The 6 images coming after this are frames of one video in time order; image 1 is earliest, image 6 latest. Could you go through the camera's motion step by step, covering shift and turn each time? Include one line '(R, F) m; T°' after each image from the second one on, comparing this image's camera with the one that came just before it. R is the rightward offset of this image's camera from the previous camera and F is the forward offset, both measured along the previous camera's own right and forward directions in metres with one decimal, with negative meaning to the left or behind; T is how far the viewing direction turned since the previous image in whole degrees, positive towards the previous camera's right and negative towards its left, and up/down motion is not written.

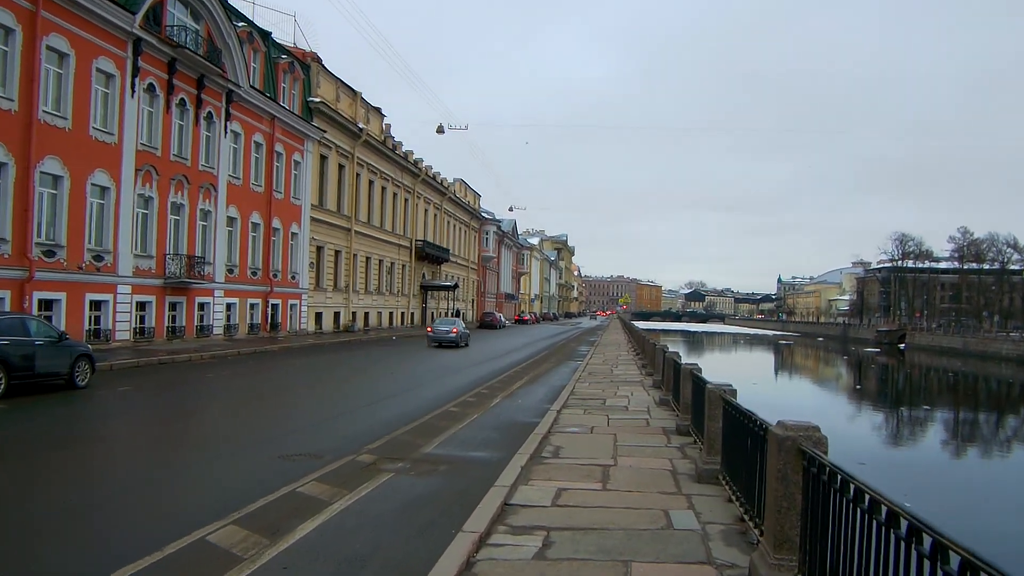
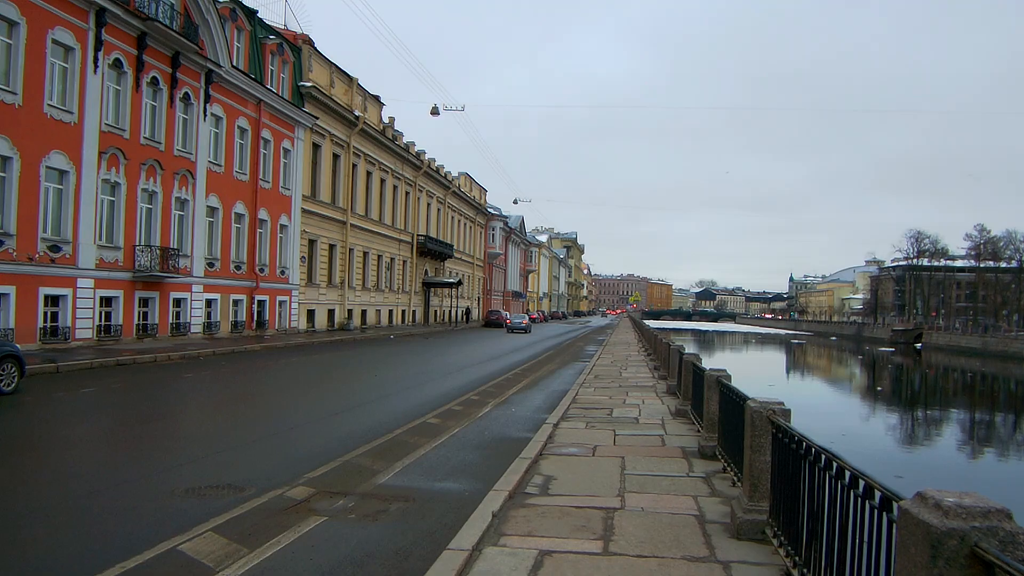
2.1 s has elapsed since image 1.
(+0.3, +2.2) m; -1°
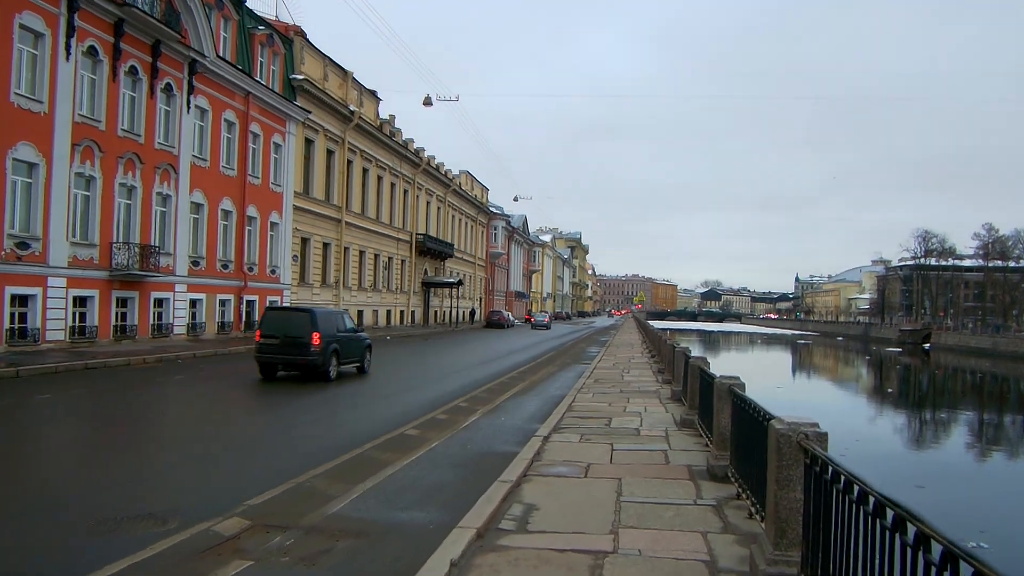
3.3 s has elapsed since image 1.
(+0.3, +1.2) m; 0°
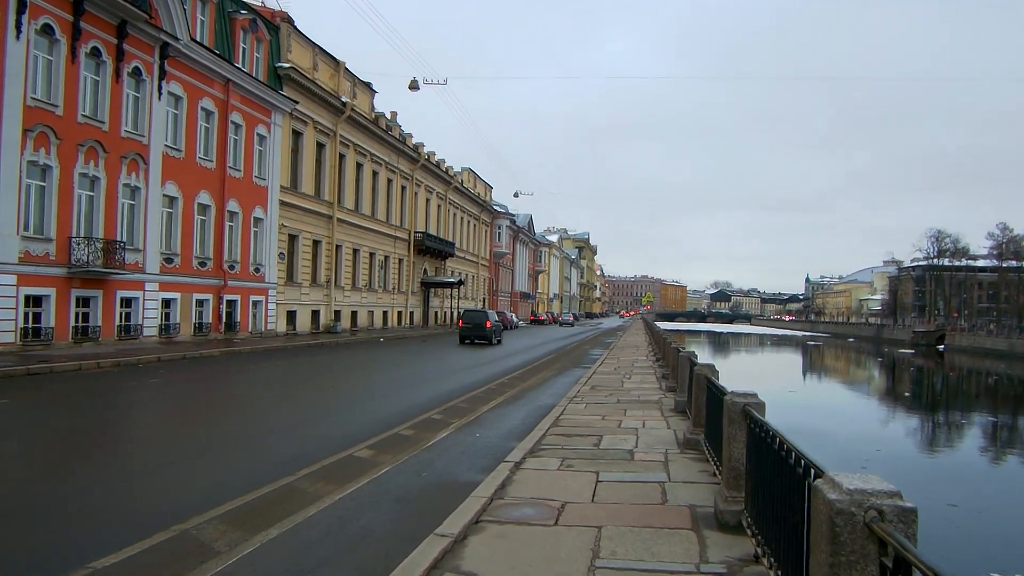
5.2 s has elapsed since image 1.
(+0.5, +1.8) m; -1°
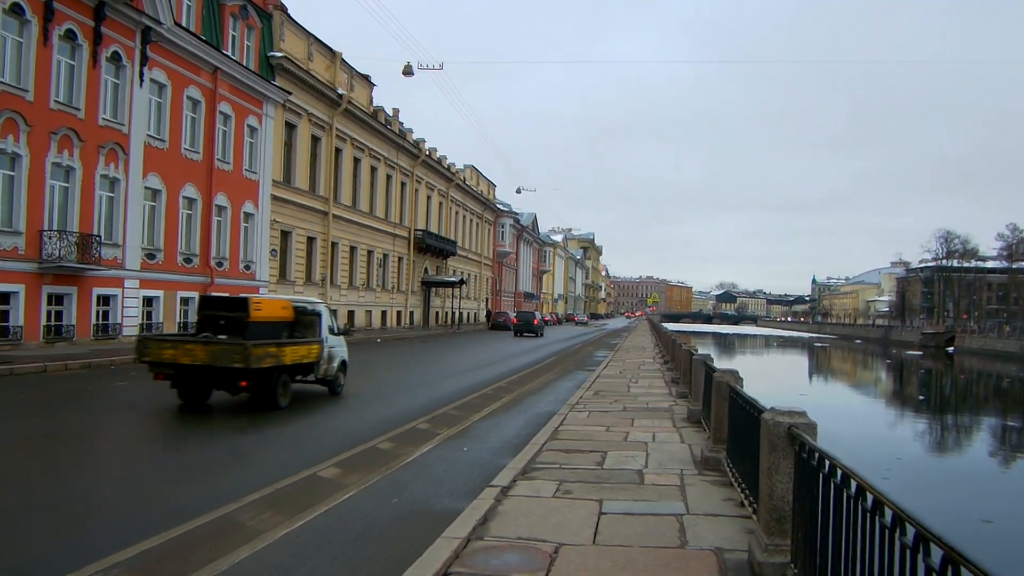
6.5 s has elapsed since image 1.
(+0.2, +1.3) m; 0°
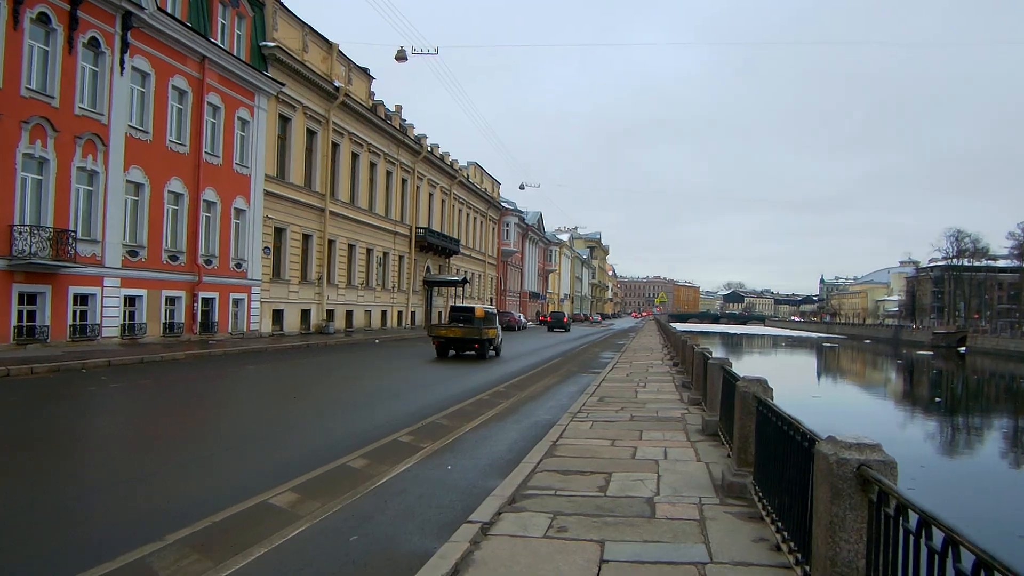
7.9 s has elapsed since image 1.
(+0.2, +1.2) m; -1°
